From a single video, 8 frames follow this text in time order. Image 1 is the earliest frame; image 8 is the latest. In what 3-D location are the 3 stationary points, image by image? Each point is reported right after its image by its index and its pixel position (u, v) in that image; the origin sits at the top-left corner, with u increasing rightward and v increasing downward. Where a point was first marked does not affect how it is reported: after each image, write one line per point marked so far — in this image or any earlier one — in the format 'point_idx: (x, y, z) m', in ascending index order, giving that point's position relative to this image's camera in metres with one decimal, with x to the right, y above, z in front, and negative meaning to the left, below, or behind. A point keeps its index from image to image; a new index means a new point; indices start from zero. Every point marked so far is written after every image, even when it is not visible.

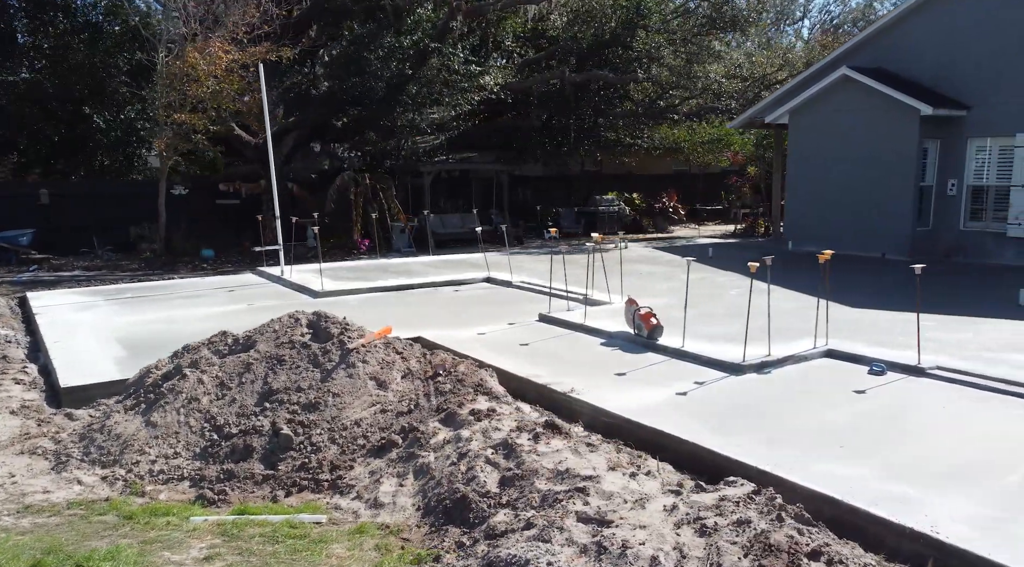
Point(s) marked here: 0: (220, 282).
0: (-4.2, 0.0, +11.7) m
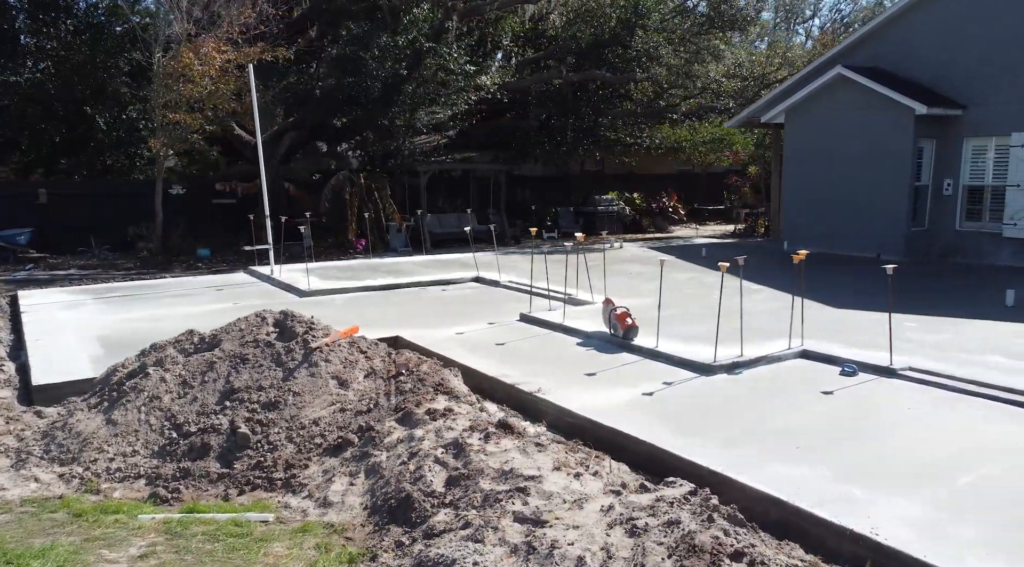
0: (-4.3, 0.0, +11.8) m
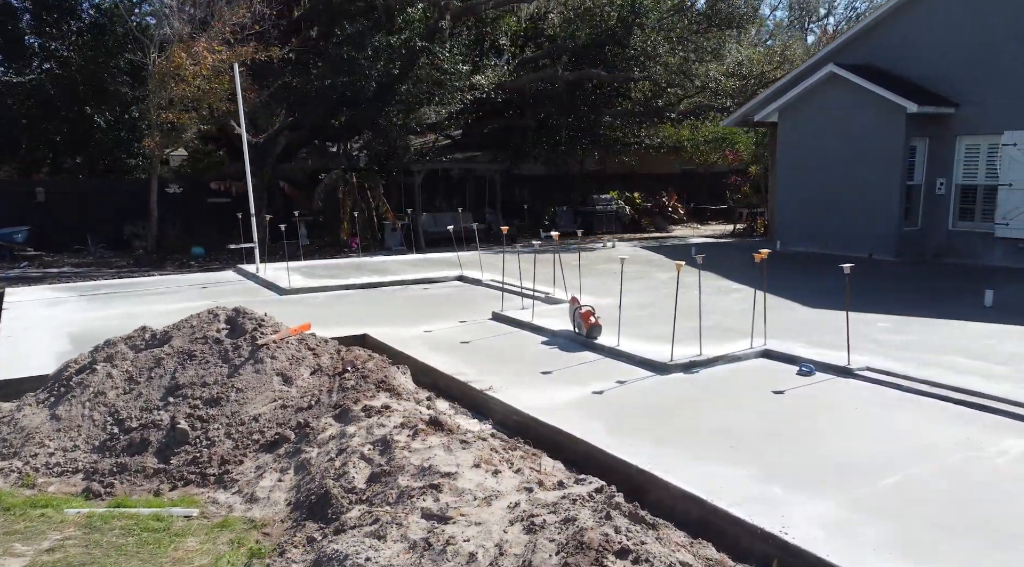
0: (-4.6, +0.1, +11.8) m
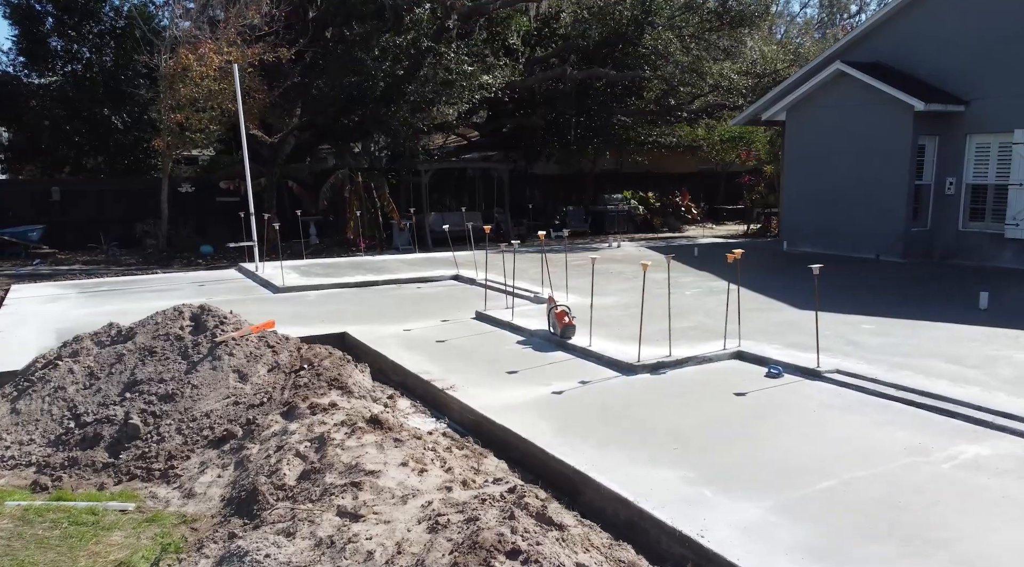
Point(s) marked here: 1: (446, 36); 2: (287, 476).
0: (-4.6, +0.1, +12.0) m
1: (-1.6, +5.4, +17.9) m
2: (-1.1, -1.0, +4.2) m
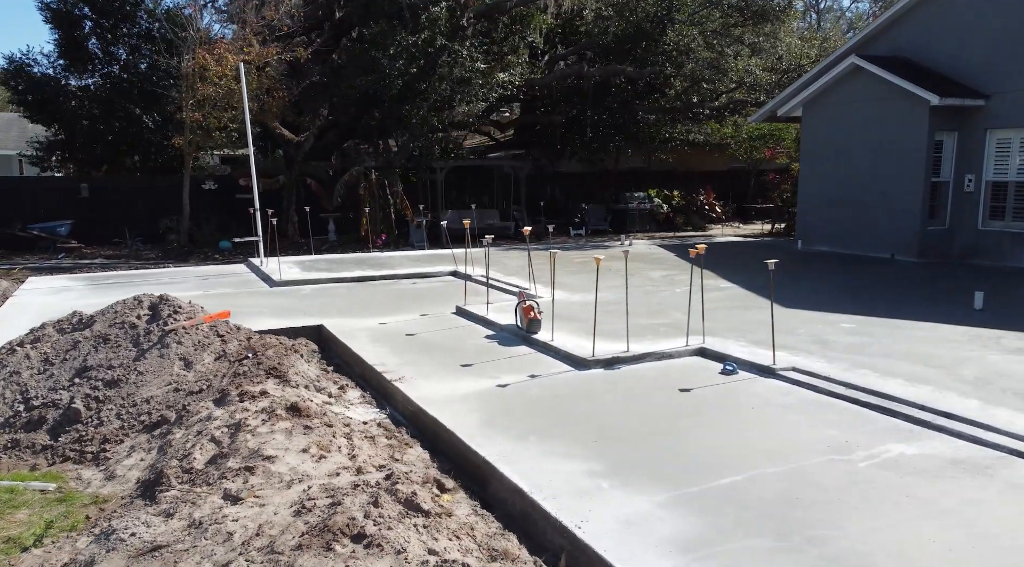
0: (-4.6, +0.2, +12.3) m
1: (-1.2, +5.5, +17.9) m
2: (-1.6, -0.9, +4.2) m
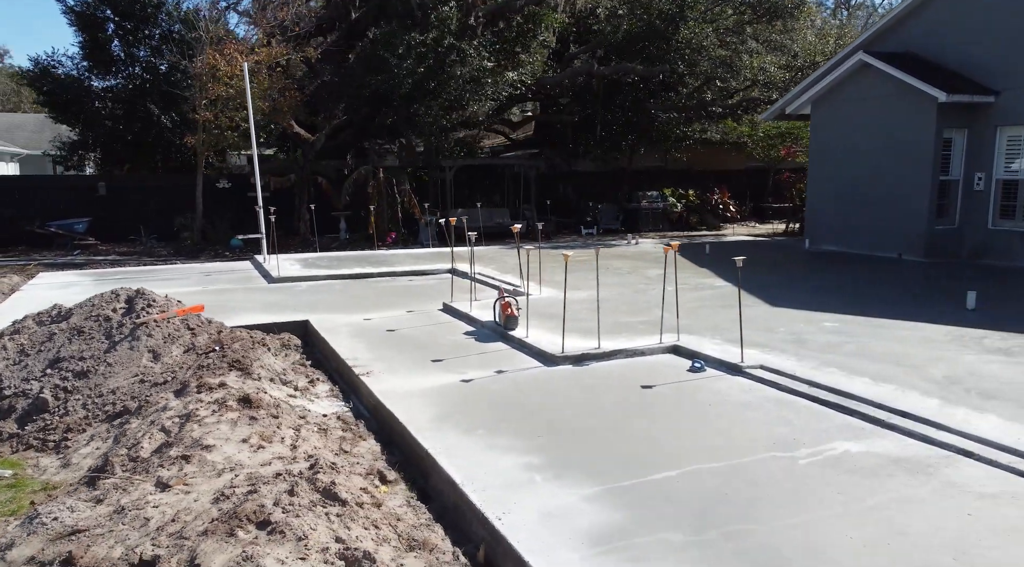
0: (-4.6, +0.3, +12.5) m
1: (-0.9, +5.5, +18.0) m
2: (-2.0, -0.9, +4.3) m
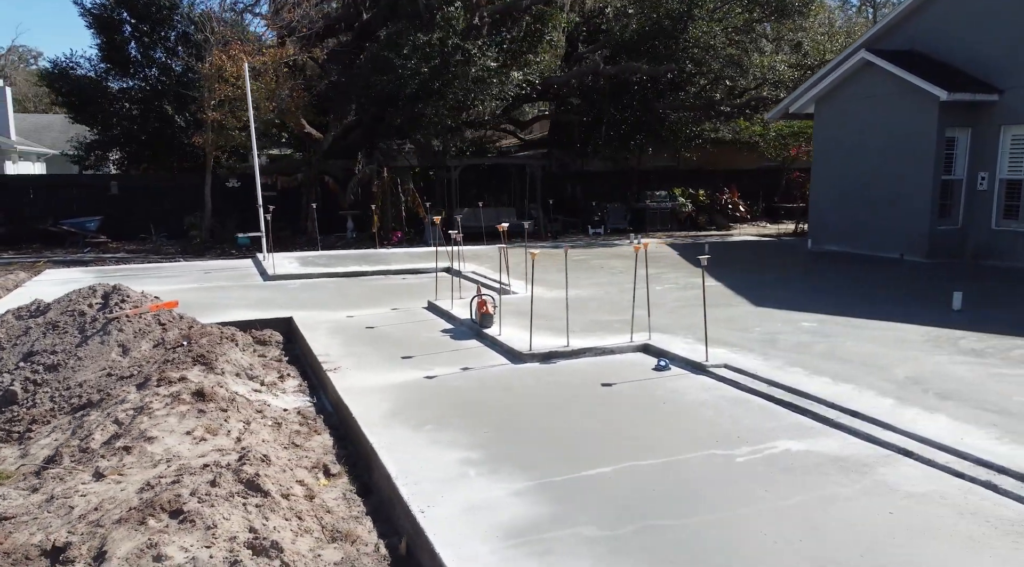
0: (-4.7, +0.3, +12.6) m
1: (-0.8, +5.5, +18.1) m
2: (-2.3, -0.8, +4.4) m
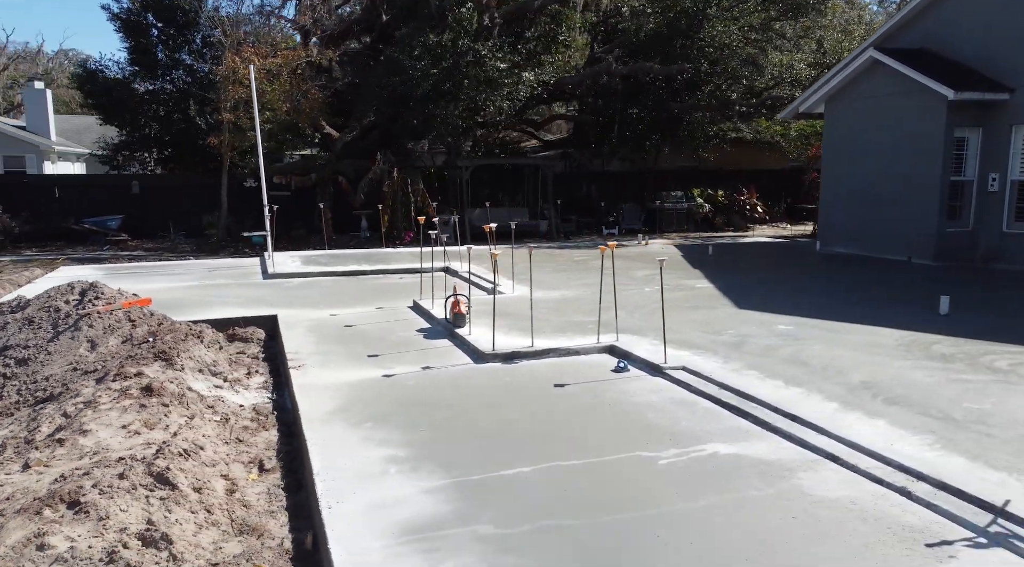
0: (-4.7, +0.3, +12.9) m
1: (-0.5, +5.5, +18.1) m
2: (-2.6, -0.8, +4.6) m
